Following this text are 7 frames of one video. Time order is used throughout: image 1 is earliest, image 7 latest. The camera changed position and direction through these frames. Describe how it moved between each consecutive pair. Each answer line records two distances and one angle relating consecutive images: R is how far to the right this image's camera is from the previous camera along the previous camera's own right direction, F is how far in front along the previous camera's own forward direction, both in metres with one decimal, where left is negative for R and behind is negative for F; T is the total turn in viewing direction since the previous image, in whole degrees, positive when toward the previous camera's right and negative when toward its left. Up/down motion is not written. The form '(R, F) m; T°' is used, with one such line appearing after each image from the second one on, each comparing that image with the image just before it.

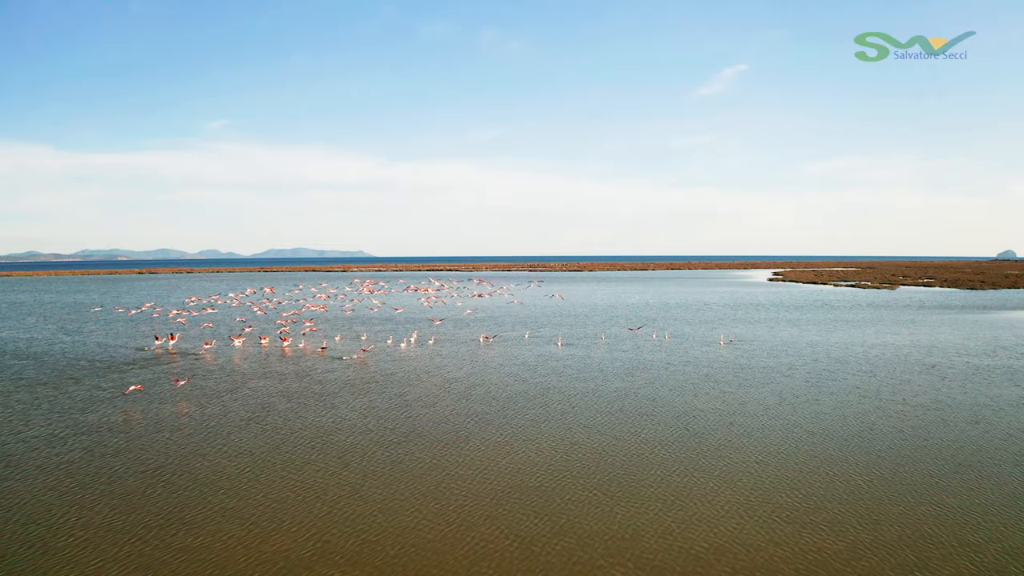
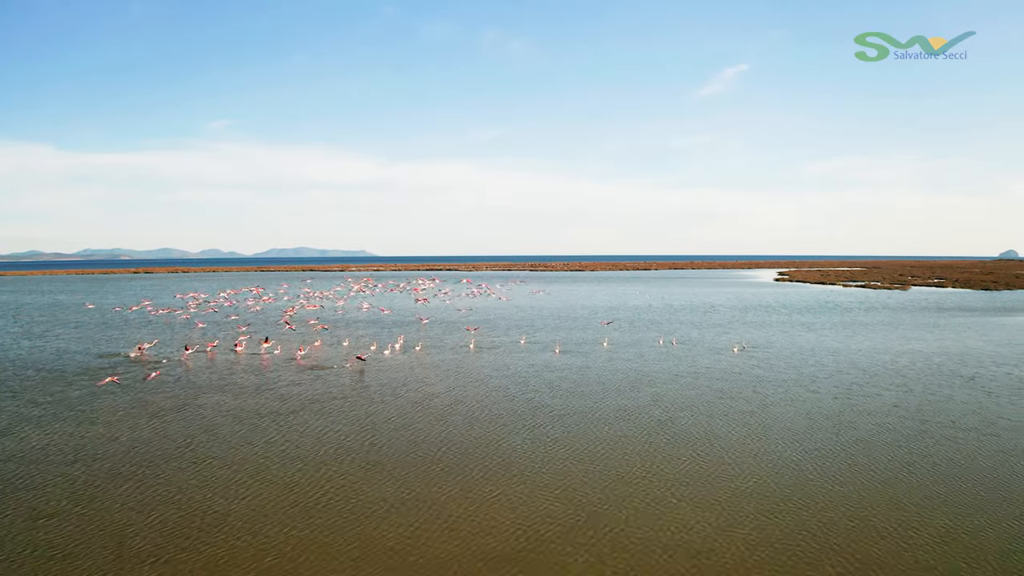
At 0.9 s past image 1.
(+0.6, +3.7) m; 0°
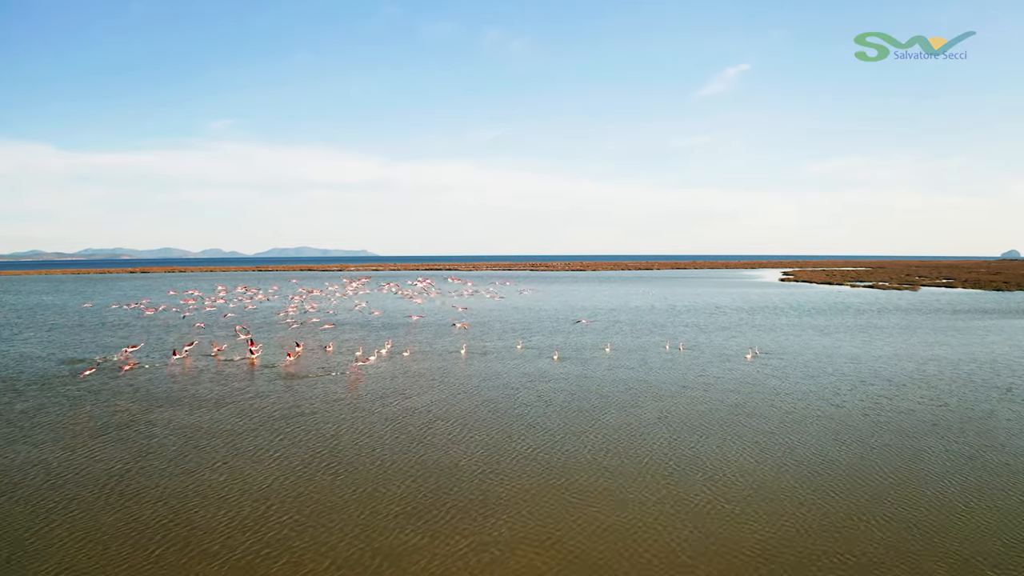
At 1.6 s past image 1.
(+0.4, +2.9) m; 0°
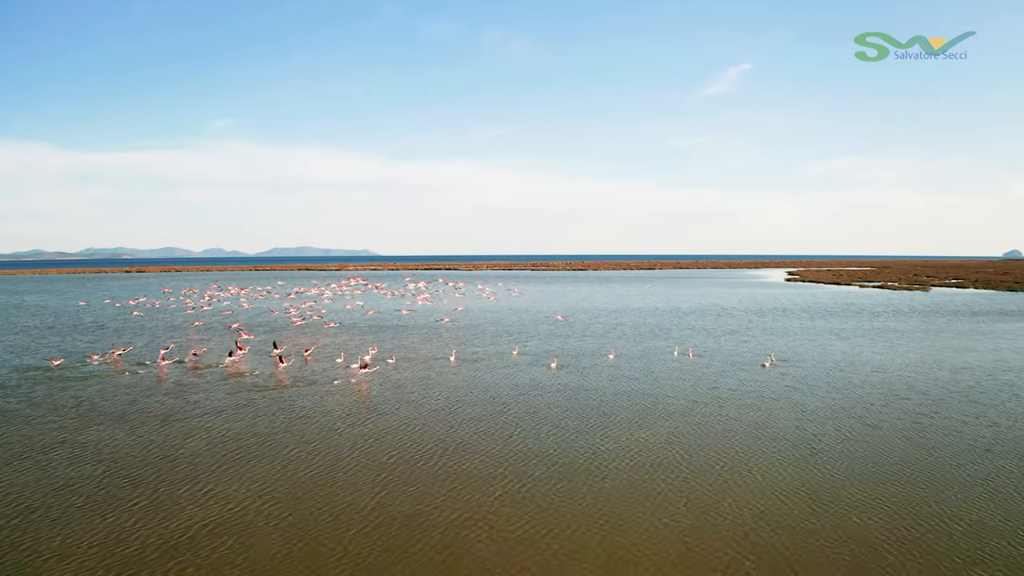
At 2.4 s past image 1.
(+0.5, +3.1) m; 0°
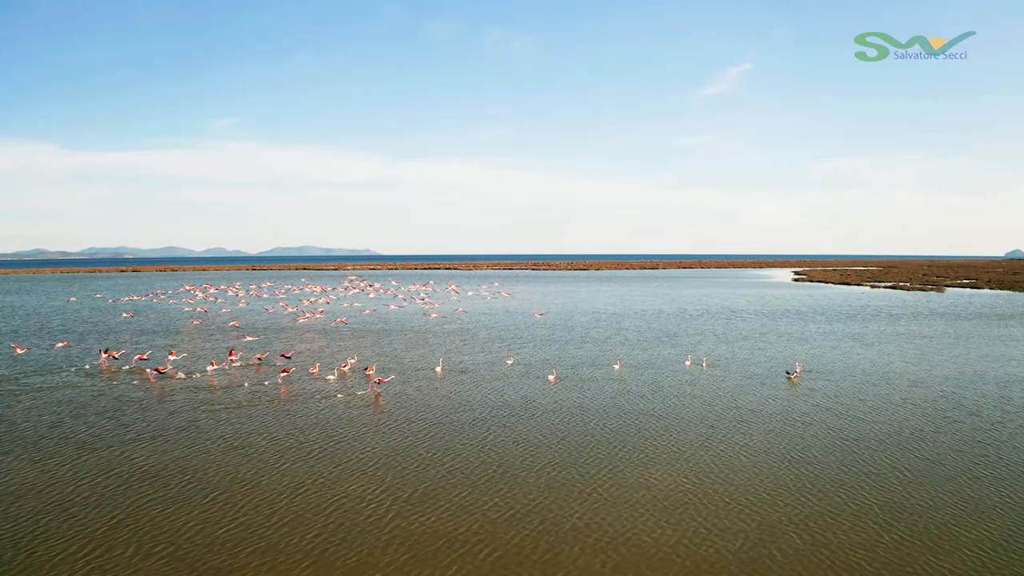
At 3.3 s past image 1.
(+0.5, +3.6) m; 0°
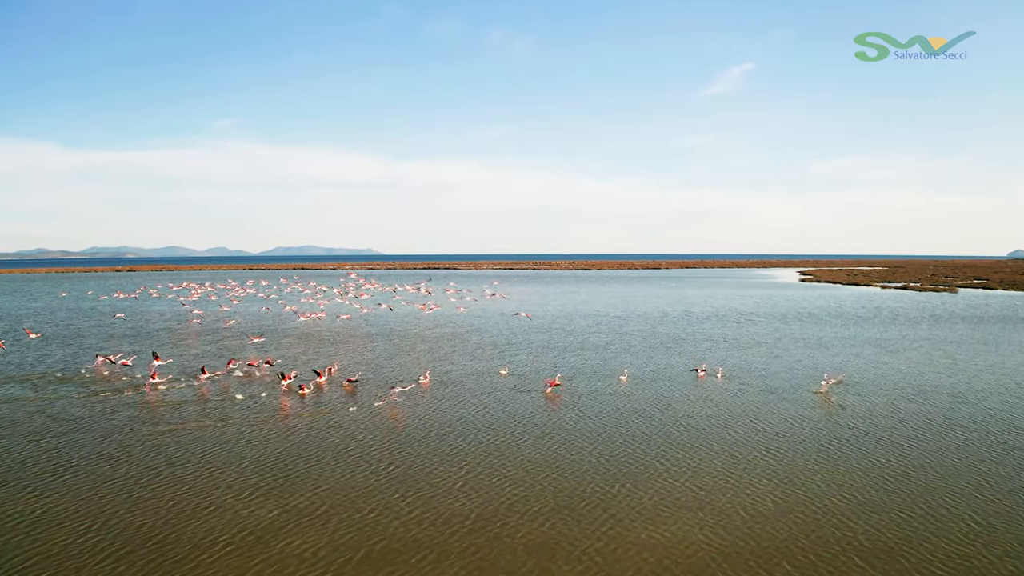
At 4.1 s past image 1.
(+0.4, +3.1) m; 0°
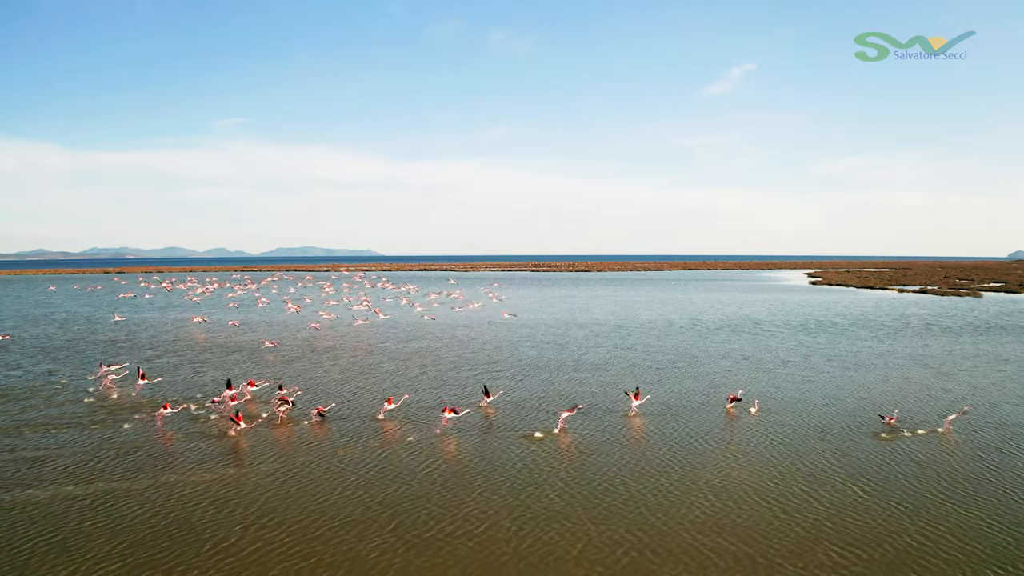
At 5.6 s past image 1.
(+1.0, +5.6) m; 0°
